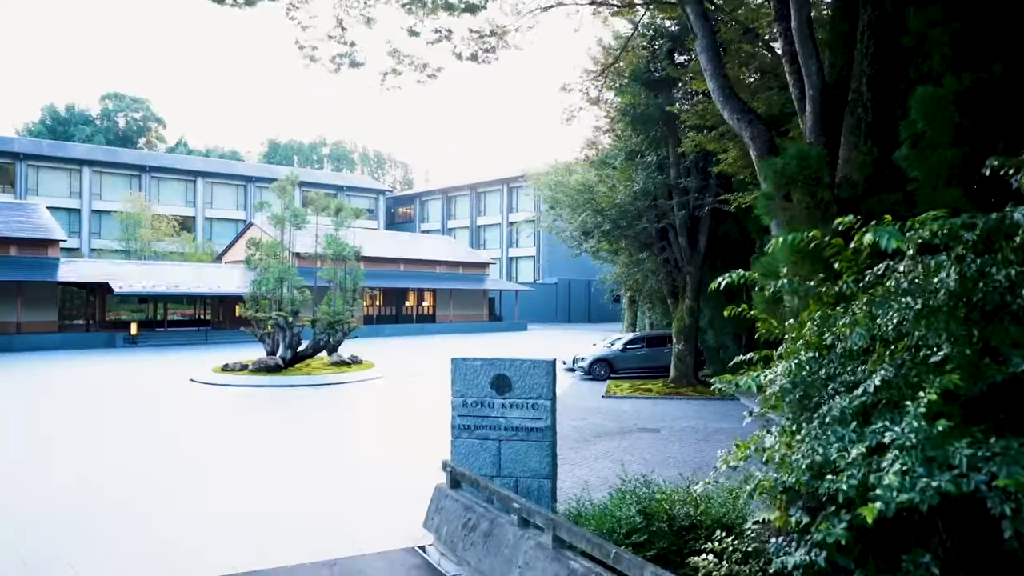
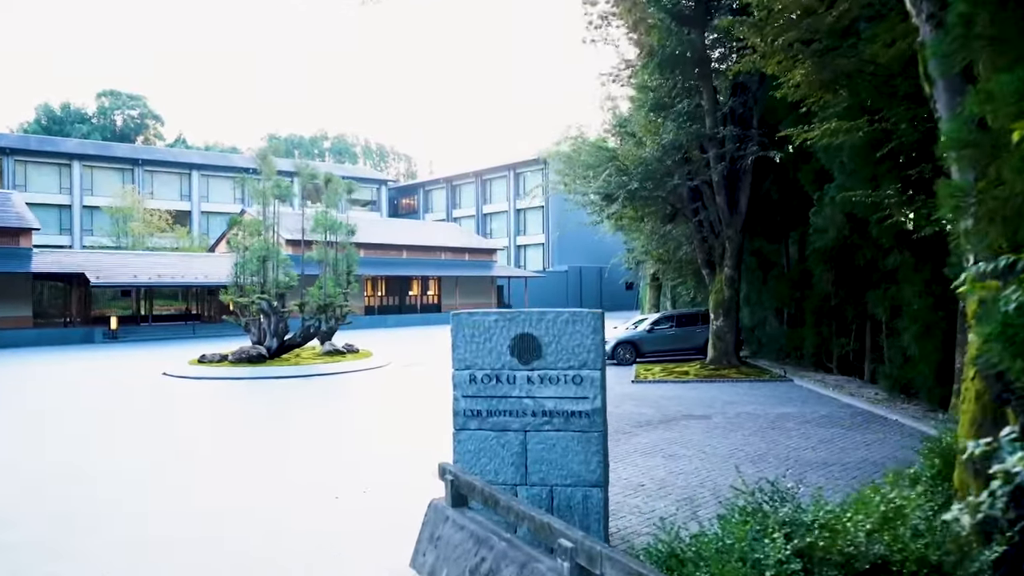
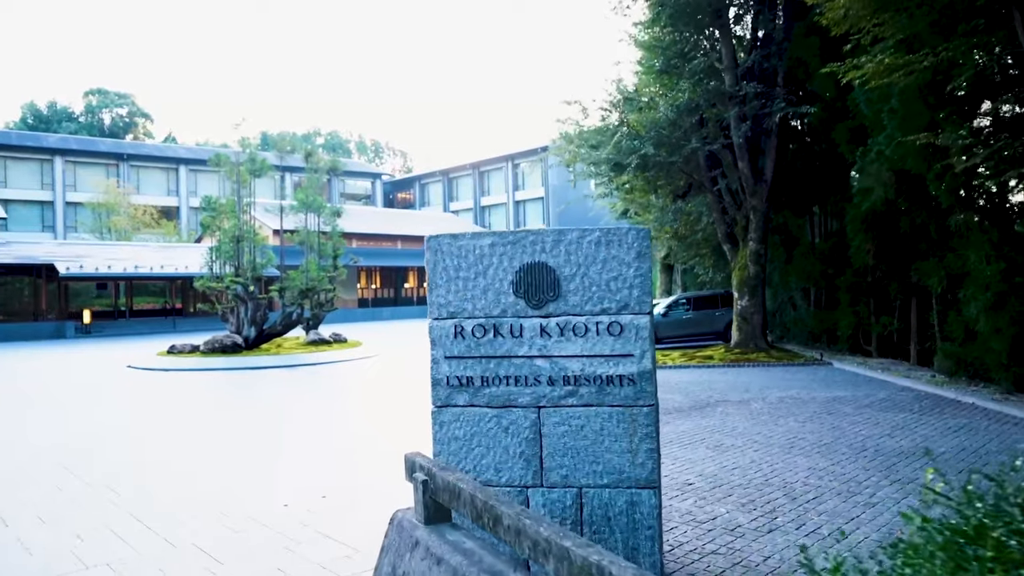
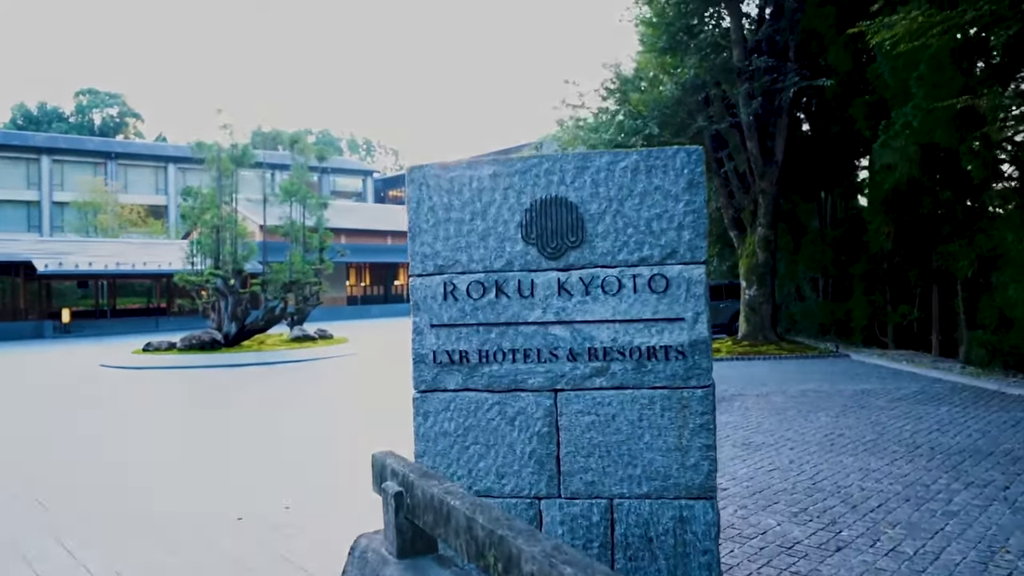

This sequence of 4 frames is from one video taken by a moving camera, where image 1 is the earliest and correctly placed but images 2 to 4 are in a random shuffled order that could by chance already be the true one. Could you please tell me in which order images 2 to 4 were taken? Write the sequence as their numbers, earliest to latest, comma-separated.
2, 3, 4
